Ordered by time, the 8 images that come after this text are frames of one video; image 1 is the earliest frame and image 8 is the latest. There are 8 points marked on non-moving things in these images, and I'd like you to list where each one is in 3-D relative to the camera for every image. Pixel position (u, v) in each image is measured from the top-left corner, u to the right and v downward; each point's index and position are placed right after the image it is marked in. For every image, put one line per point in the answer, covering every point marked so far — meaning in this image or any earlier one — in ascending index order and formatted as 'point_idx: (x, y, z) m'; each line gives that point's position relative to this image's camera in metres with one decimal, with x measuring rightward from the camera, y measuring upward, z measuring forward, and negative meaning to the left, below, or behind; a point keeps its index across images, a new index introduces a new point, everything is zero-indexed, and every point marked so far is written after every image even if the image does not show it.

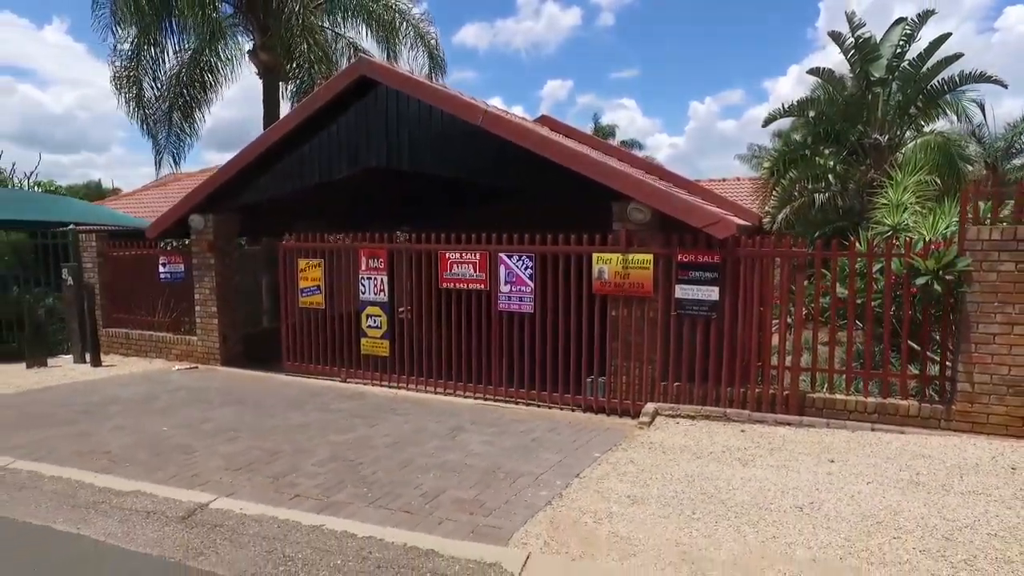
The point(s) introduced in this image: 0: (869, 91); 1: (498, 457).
0: (+5.9, +3.2, +12.5) m
1: (0.0, -1.1, +5.0) m
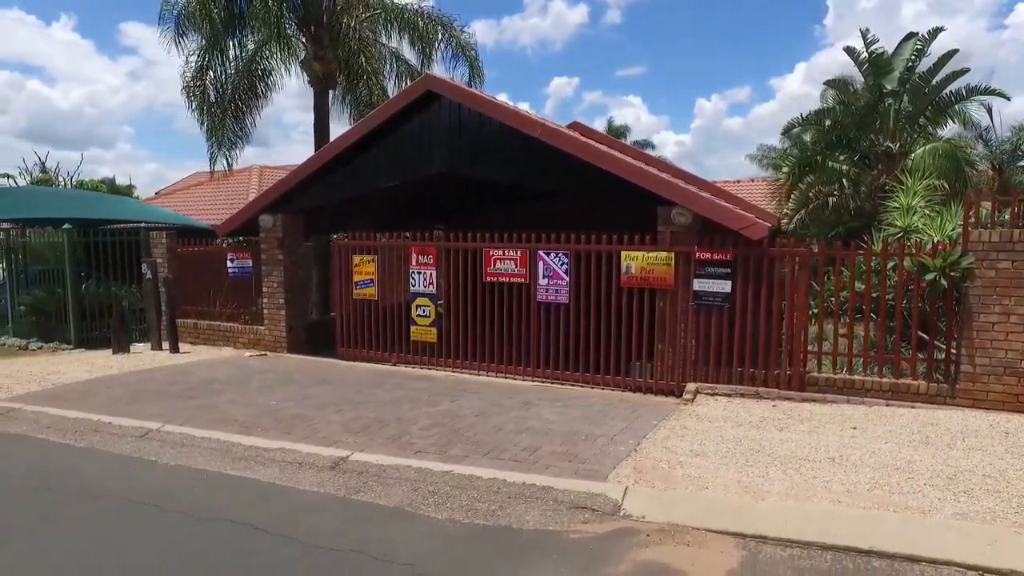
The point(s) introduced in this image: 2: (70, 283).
0: (+6.6, +3.2, +13.4) m
1: (+0.6, -1.0, +6.0) m
2: (-6.6, +0.1, +11.7) m
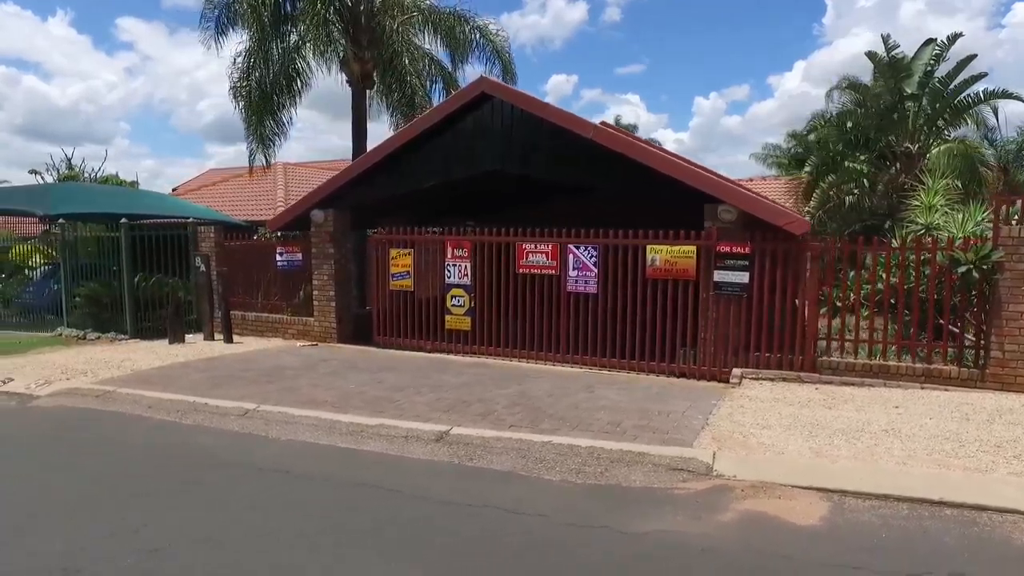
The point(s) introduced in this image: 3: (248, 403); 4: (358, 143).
0: (+7.1, +3.3, +14.0) m
1: (+1.2, -1.0, +6.5) m
2: (-6.0, +0.2, +12.2) m
3: (-2.3, -1.0, +6.8) m
4: (-2.7, +2.6, +13.9) m
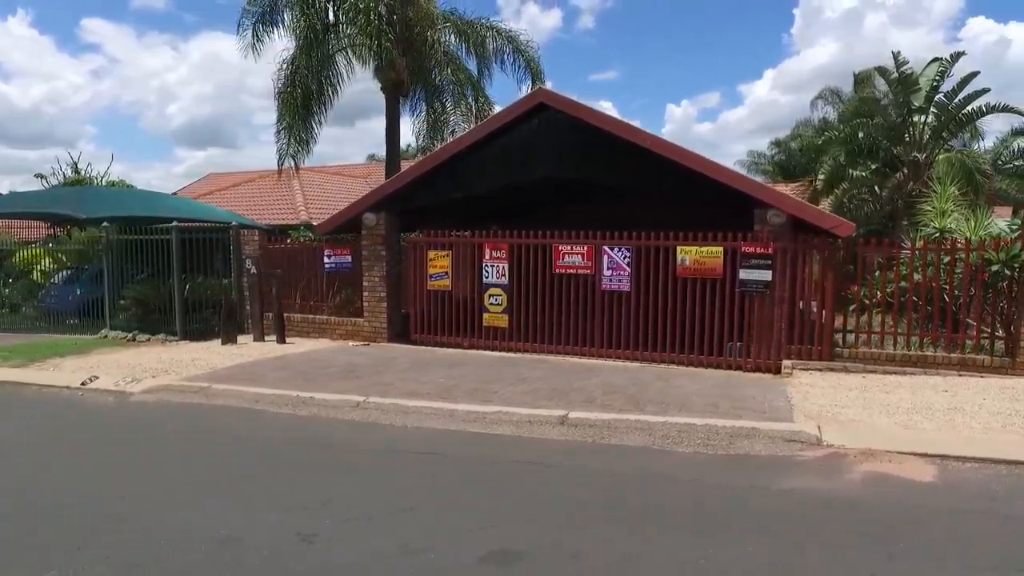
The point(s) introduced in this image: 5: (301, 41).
0: (+7.7, +3.3, +14.9) m
1: (+2.0, -0.9, +7.2) m
2: (-5.4, +0.1, +12.5) m
3: (-1.5, -1.0, +7.3) m
4: (-2.2, +2.6, +14.5) m
5: (-3.7, +4.4, +13.7) m
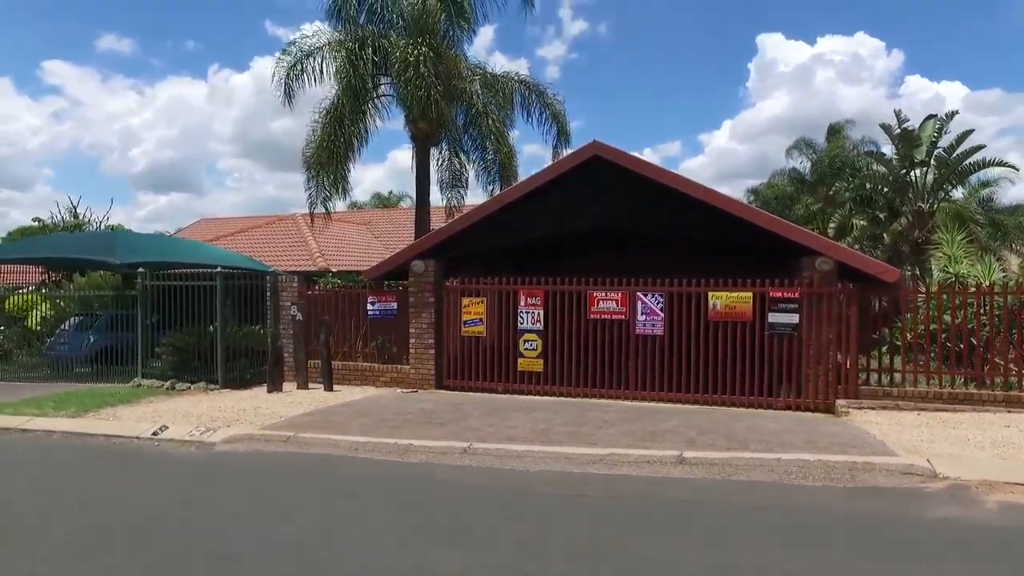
0: (+8.1, +2.4, +15.9) m
1: (+2.9, -1.4, +7.6) m
2: (-4.8, -0.6, +12.6) m
3: (-0.6, -1.5, +7.6) m
4: (-1.7, +1.7, +14.8) m
5: (-3.1, +3.6, +14.1) m
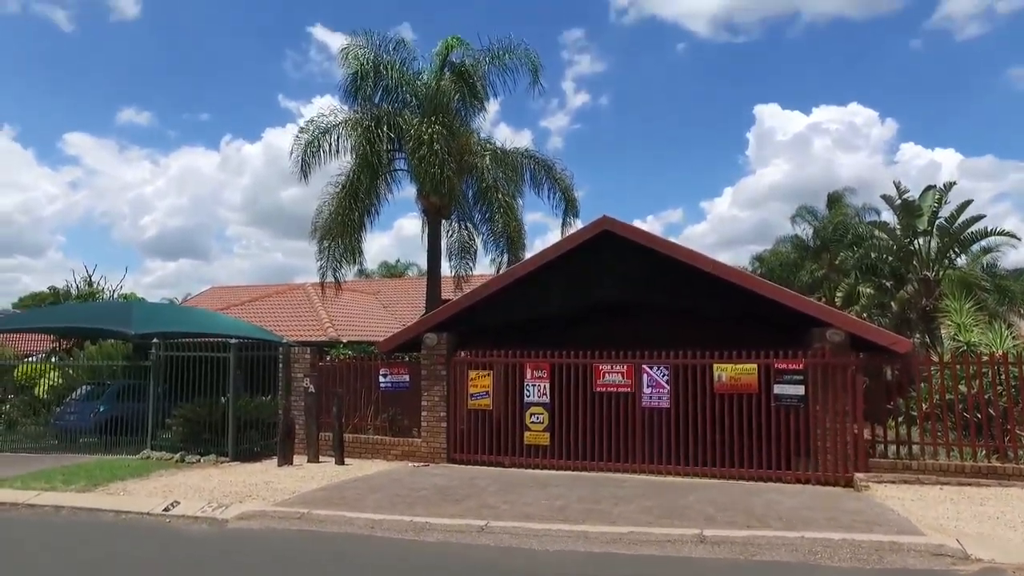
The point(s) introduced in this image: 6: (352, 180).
0: (+8.4, +1.0, +16.0) m
1: (+3.1, -2.1, +7.5) m
2: (-4.6, -1.8, +12.6) m
3: (-0.4, -2.2, +7.5) m
4: (-1.5, +0.4, +15.0) m
5: (-2.9, +2.3, +14.4) m
6: (-3.0, +2.0, +14.5) m
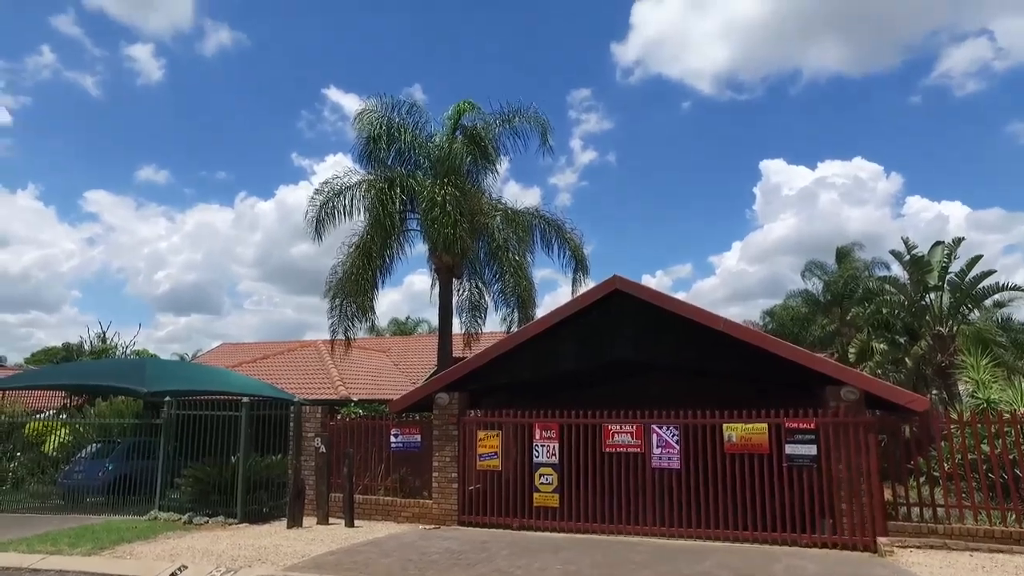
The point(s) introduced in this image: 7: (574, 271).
0: (+8.6, -0.2, +16.0) m
1: (+3.2, -2.7, +7.3) m
2: (-4.4, -2.8, +12.5) m
3: (-0.3, -2.8, +7.3) m
4: (-1.2, -0.7, +15.0) m
5: (-2.7, +1.2, +14.6) m
6: (-2.8, +0.9, +14.6) m
7: (+1.3, +0.4, +16.4) m
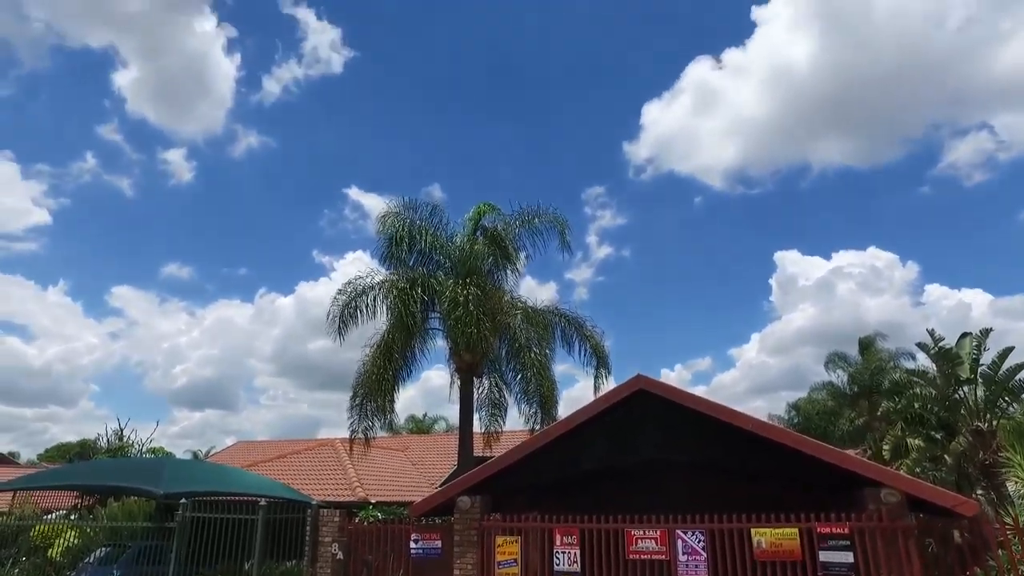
0: (+9.0, -2.1, +15.5) m
1: (+3.5, -3.6, +6.8) m
2: (-4.0, -4.3, +12.0) m
3: (0.0, -3.7, +6.8) m
4: (-0.8, -2.6, +14.7) m
5: (-2.3, -0.7, +14.6) m
6: (-2.4, -1.0, +14.6) m
7: (+1.8, -1.6, +16.1) m
